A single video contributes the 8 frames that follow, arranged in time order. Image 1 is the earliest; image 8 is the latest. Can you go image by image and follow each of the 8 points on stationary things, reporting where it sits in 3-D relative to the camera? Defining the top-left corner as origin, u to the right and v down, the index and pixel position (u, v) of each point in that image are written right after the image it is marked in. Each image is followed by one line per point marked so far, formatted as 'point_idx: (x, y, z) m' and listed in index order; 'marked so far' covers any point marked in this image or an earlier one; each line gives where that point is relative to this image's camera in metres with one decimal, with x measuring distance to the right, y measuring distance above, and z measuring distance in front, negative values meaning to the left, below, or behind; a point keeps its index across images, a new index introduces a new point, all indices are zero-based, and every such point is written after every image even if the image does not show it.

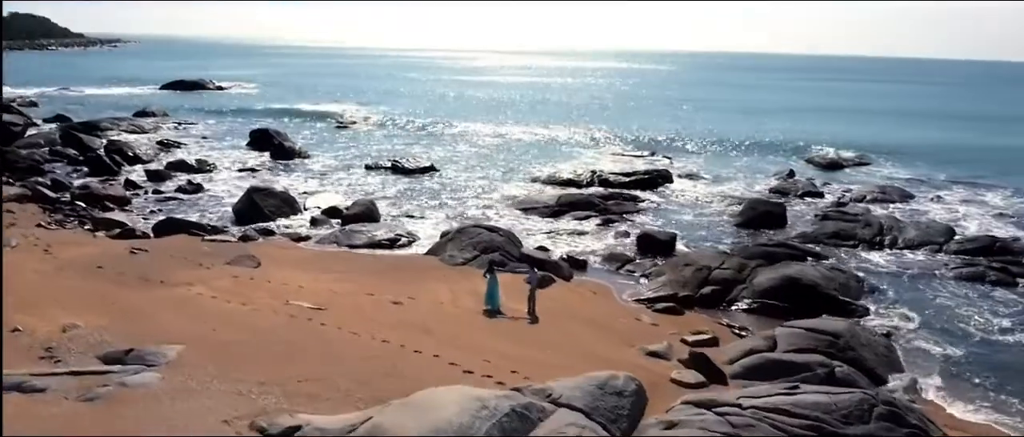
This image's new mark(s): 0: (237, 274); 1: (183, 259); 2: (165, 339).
0: (-5.6, -1.1, +16.3) m
1: (-7.3, -0.9, +17.4) m
2: (-5.2, -1.9, +12.0) m
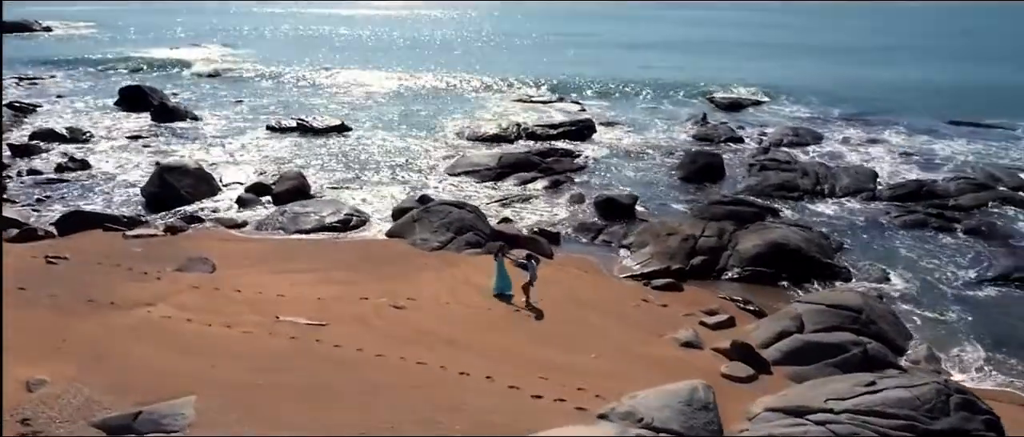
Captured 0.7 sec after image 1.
0: (-5.6, -1.2, +14.1) m
1: (-7.4, -0.9, +14.9) m
2: (-4.4, -2.2, +10.1) m
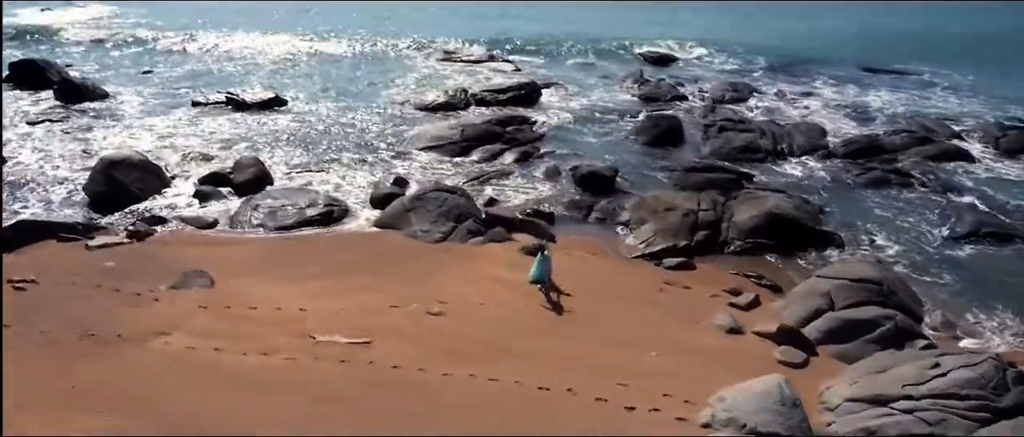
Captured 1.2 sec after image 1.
0: (-5.0, -1.4, +12.9) m
1: (-6.9, -1.2, +13.4) m
2: (-3.2, -2.6, +9.2) m
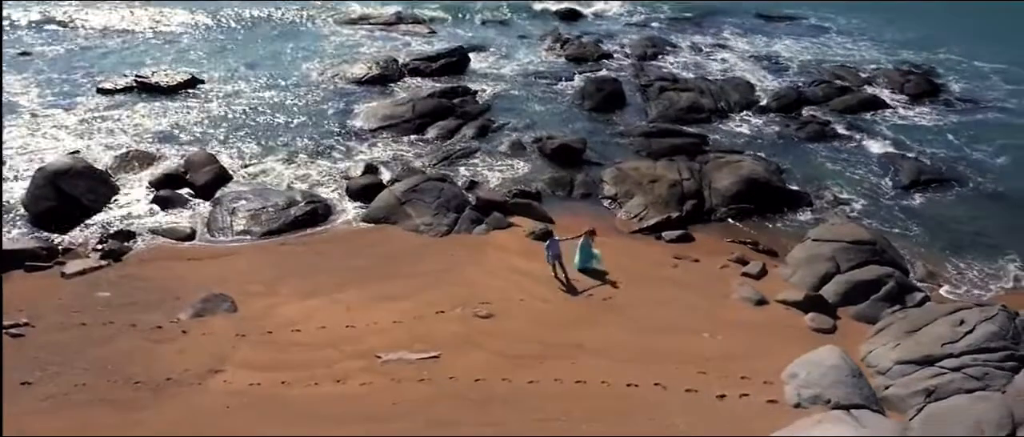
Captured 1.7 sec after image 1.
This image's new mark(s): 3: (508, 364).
0: (-4.2, -1.7, +12.2) m
1: (-6.2, -1.7, +12.3) m
2: (-1.7, -3.0, +9.0) m
3: (0.0, -2.1, +11.4) m
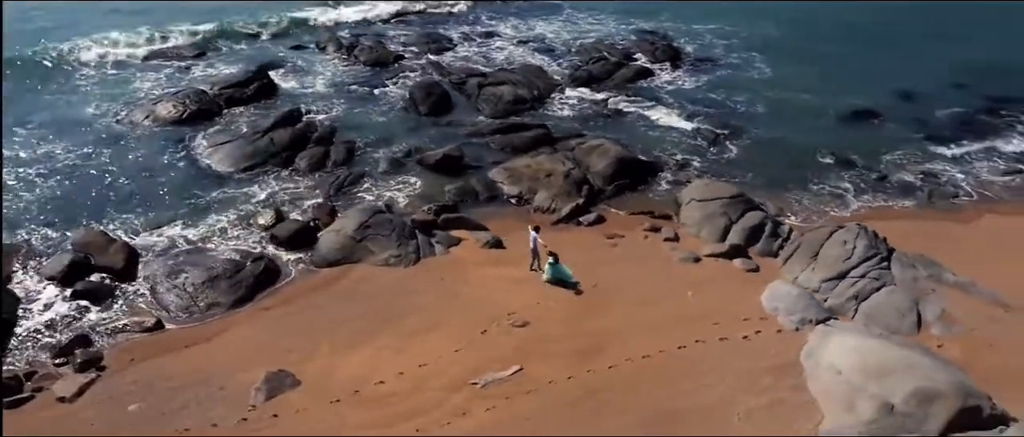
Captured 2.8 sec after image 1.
0: (-3.0, -2.9, +12.6) m
1: (-4.8, -3.2, +11.9) m
2: (+0.8, -3.6, +10.7) m
3: (+1.1, -2.4, +13.5) m
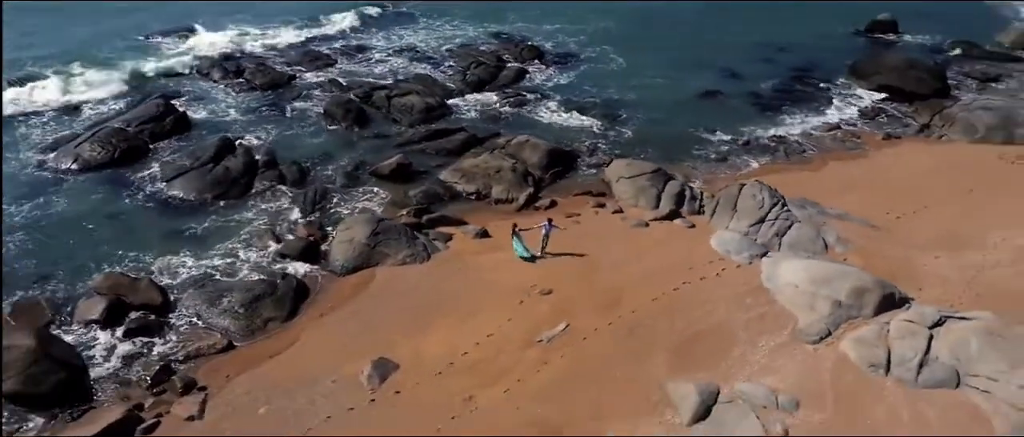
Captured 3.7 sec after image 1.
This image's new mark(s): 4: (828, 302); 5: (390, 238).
0: (-1.7, -3.0, +15.1) m
1: (-3.2, -3.6, +14.1) m
2: (+2.5, -3.2, +14.3) m
3: (+2.0, -2.0, +17.1) m
4: (+6.5, -1.8, +16.2) m
5: (-3.1, -0.5, +19.6) m
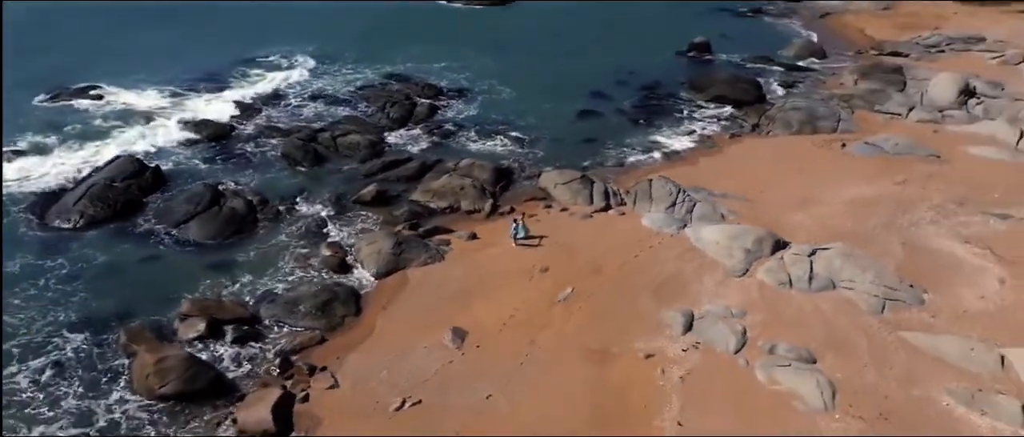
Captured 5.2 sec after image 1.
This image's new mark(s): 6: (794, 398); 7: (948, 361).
0: (-0.6, -3.0, +20.7) m
1: (-1.8, -3.7, +19.3) m
2: (+3.7, -2.7, +20.8) m
3: (+2.4, -1.7, +23.4) m
4: (+6.9, -1.0, +23.7) m
5: (-3.3, -0.9, +24.7) m
6: (+6.4, -4.1, +17.9) m
7: (+10.5, -3.4, +19.0) m
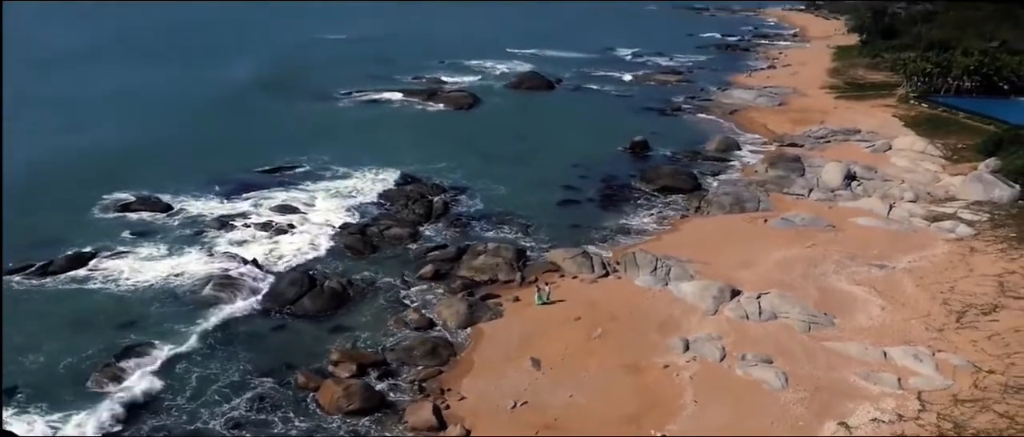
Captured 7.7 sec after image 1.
0: (+1.6, -5.4, +30.3) m
1: (+0.6, -6.0, +28.7) m
2: (+5.9, -5.0, +30.9) m
3: (+4.3, -4.3, +33.5) m
4: (+8.7, -3.4, +34.3) m
5: (-1.6, -3.9, +34.2) m
6: (+9.0, -5.9, +28.2) m
7: (+12.9, -5.2, +29.9) m
